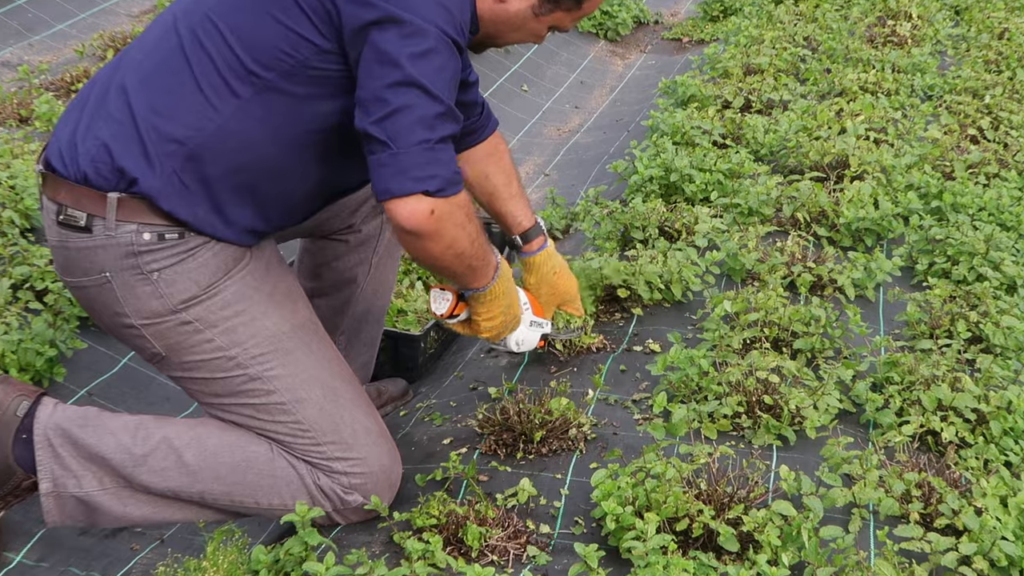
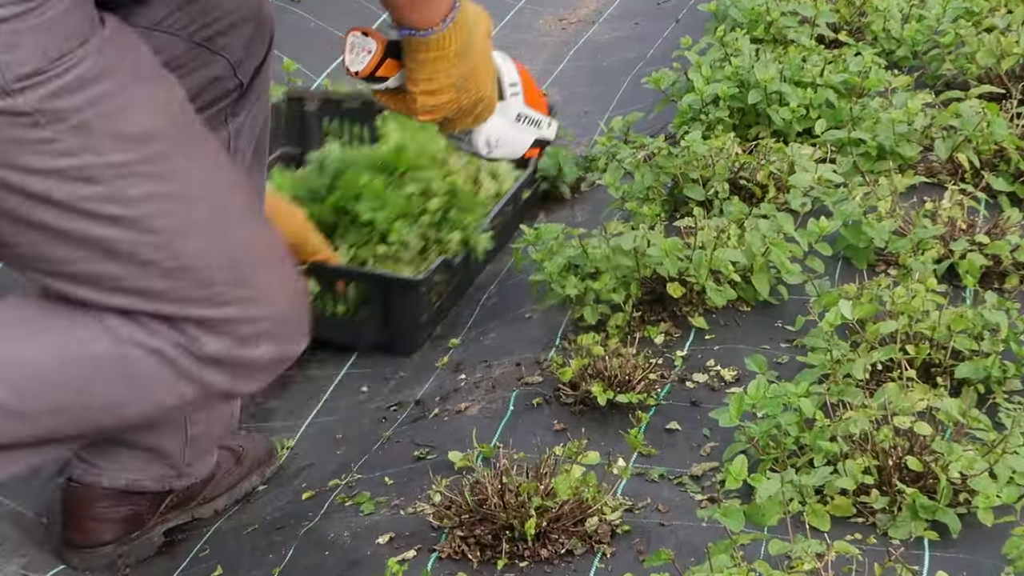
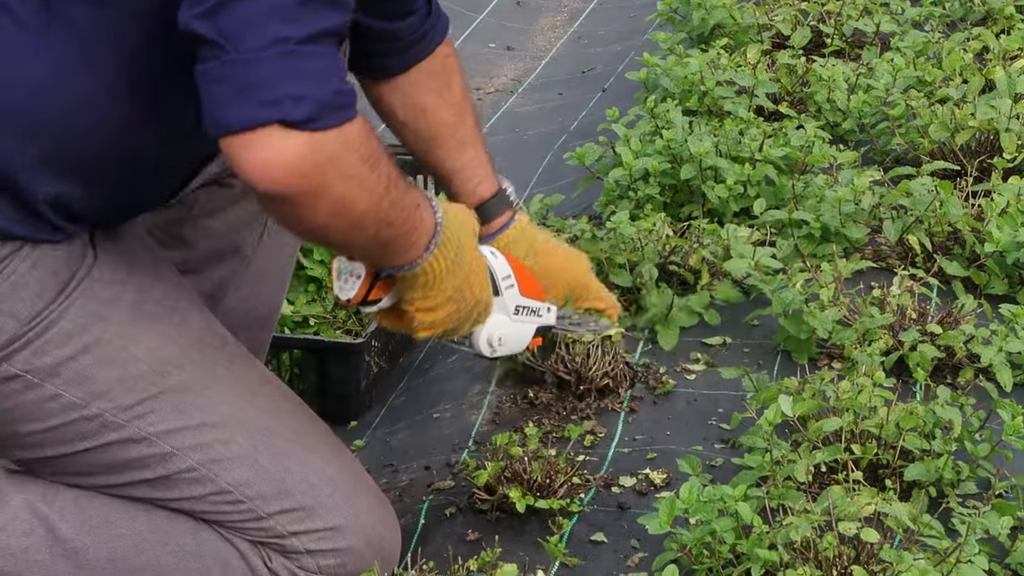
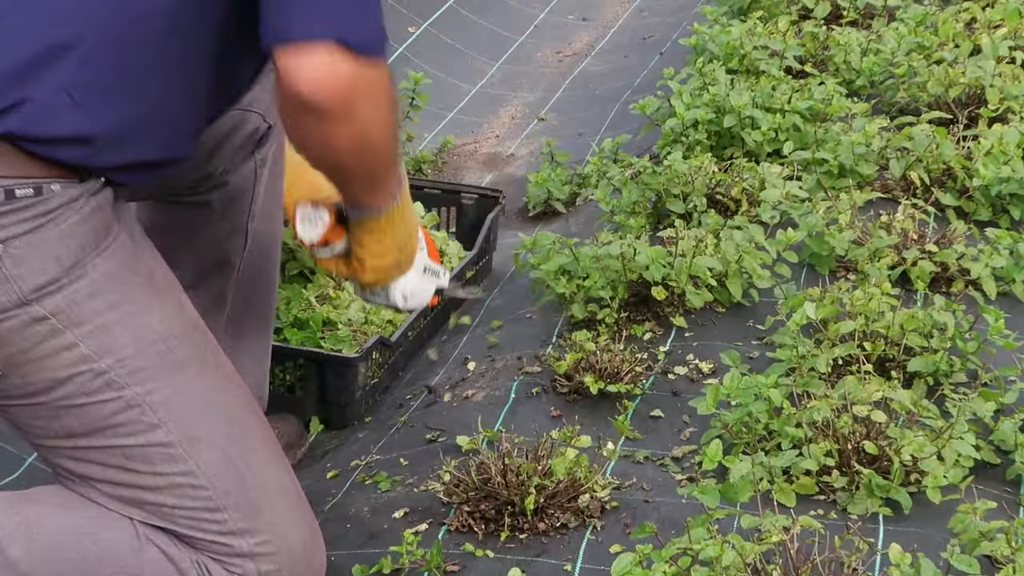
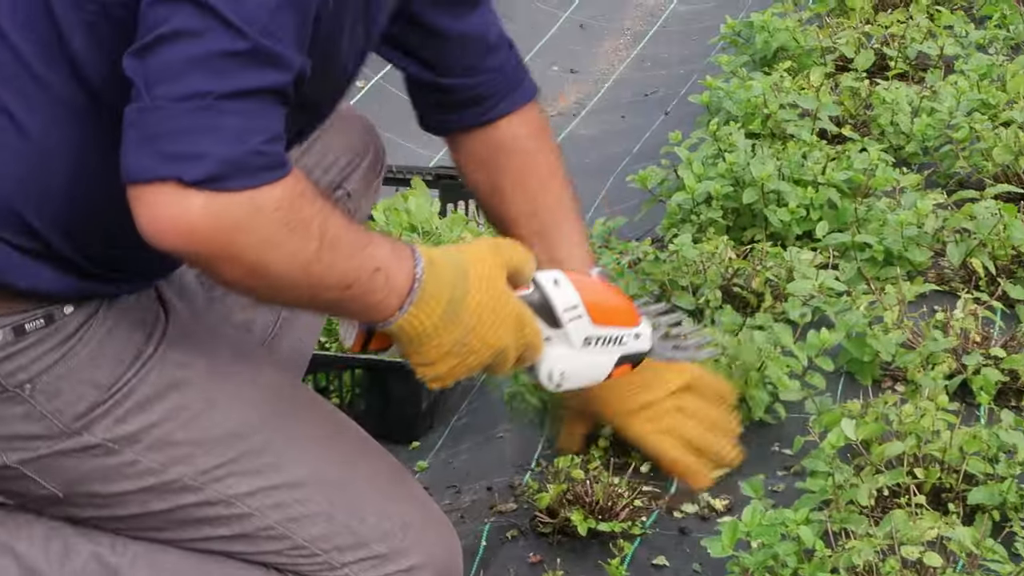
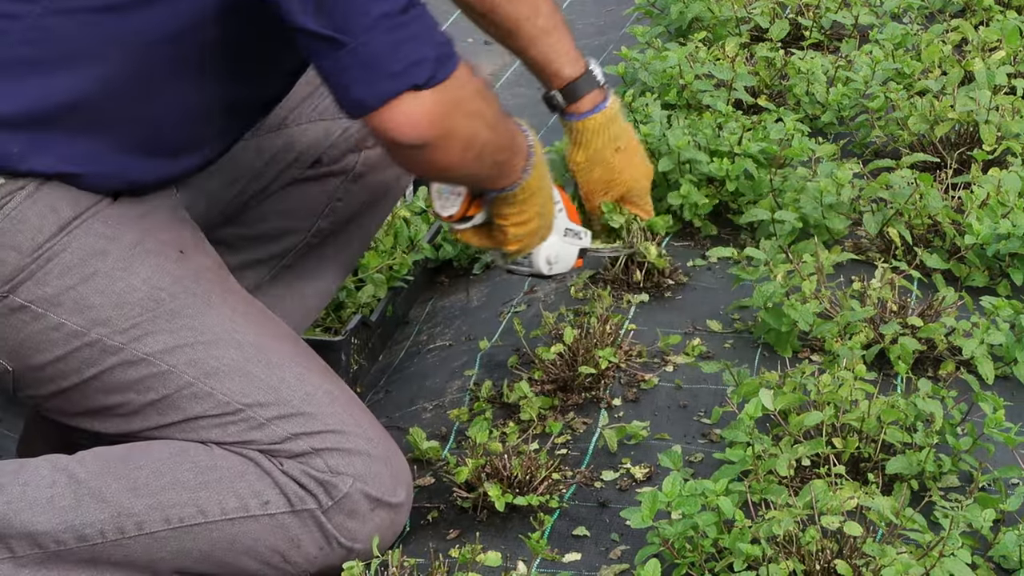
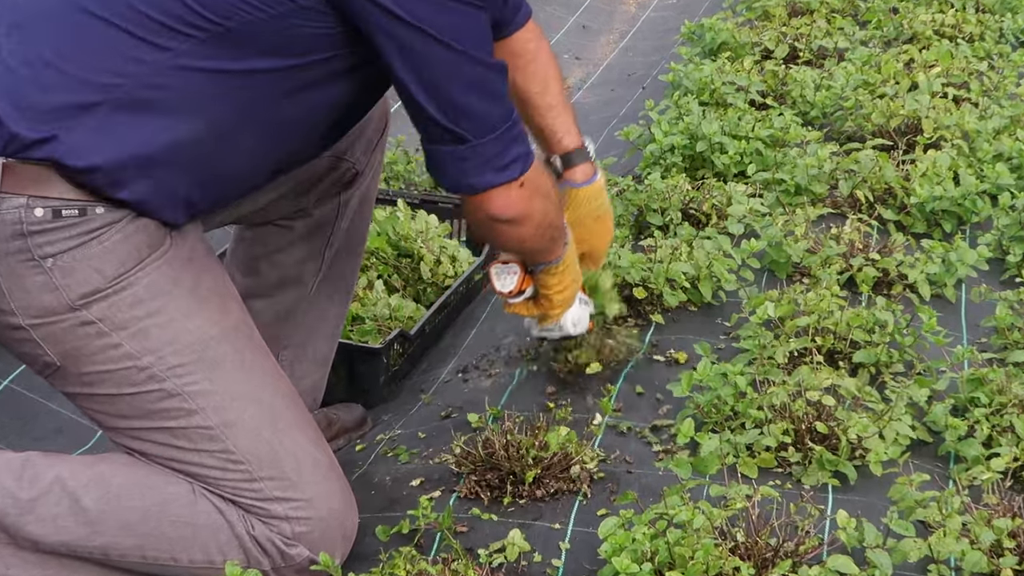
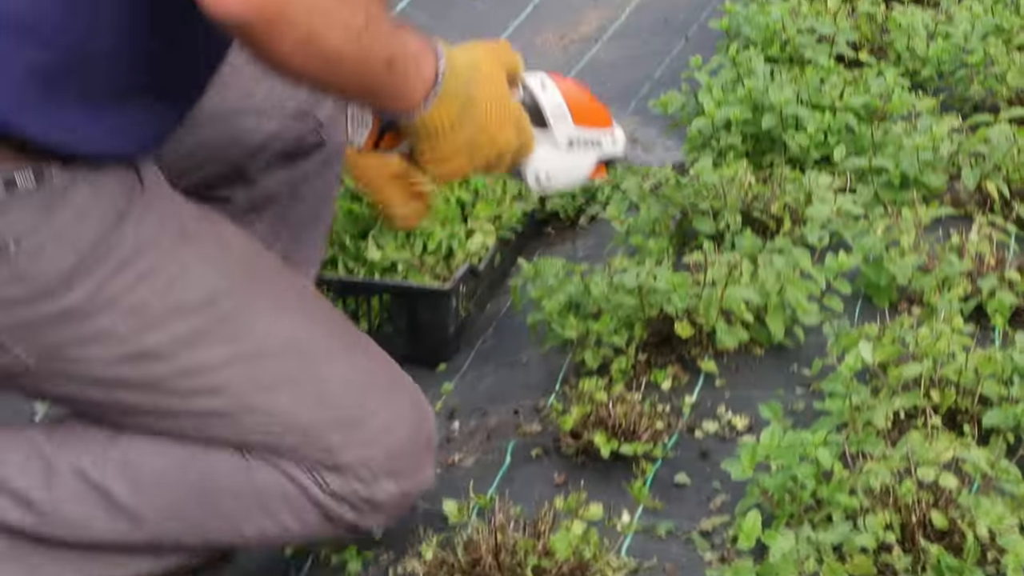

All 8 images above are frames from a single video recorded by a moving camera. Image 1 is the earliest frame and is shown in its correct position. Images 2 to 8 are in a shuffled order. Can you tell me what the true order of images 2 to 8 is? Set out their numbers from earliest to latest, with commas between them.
7, 4, 2, 8, 5, 3, 6
